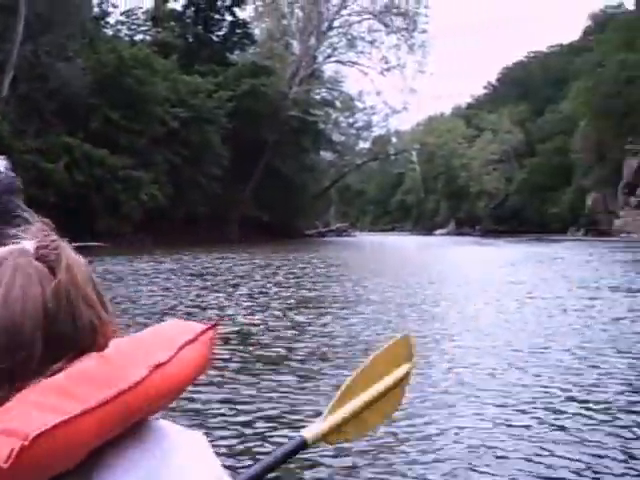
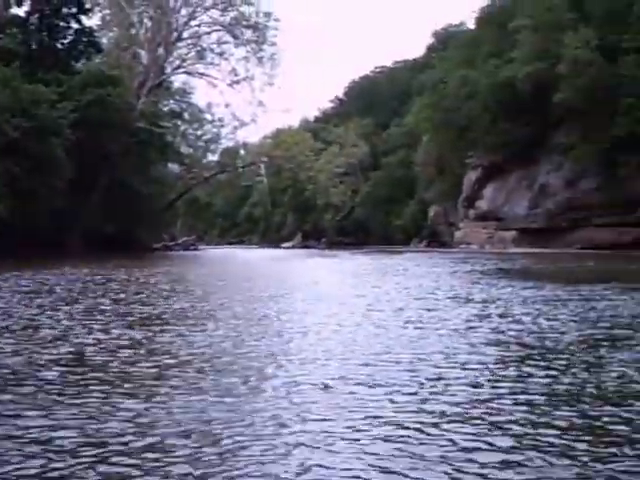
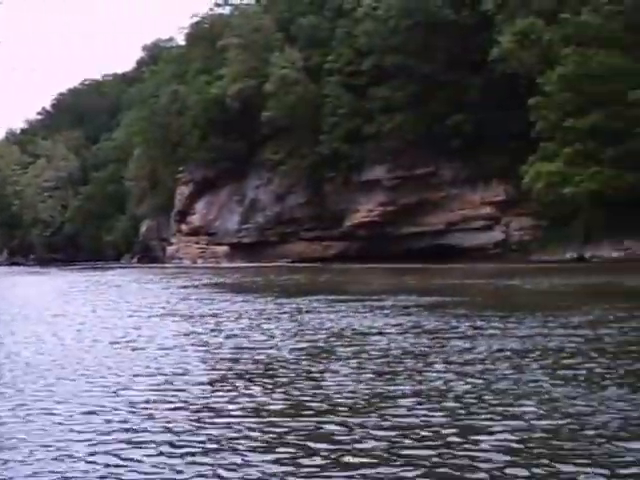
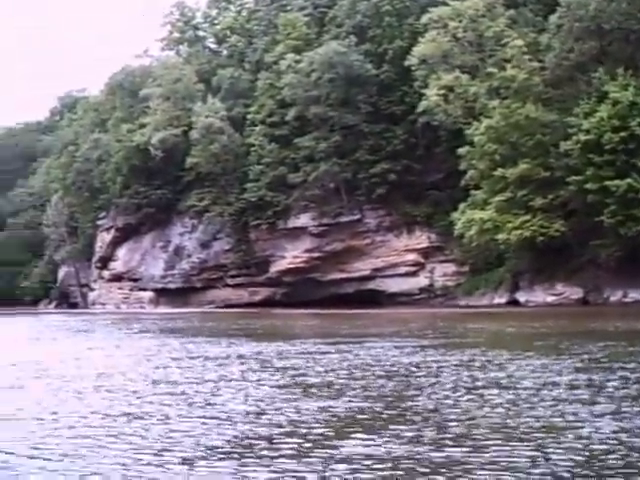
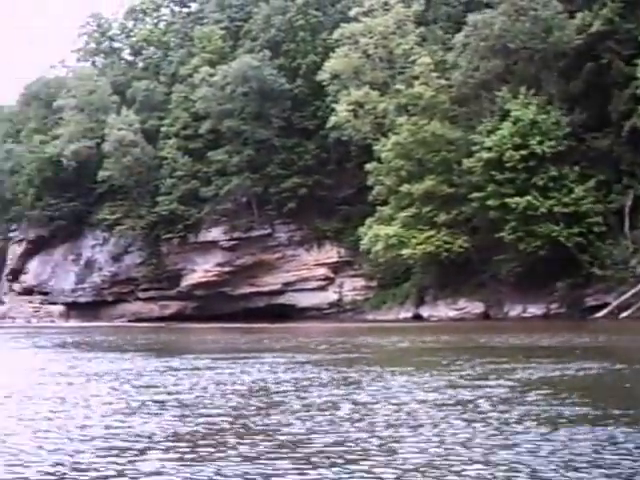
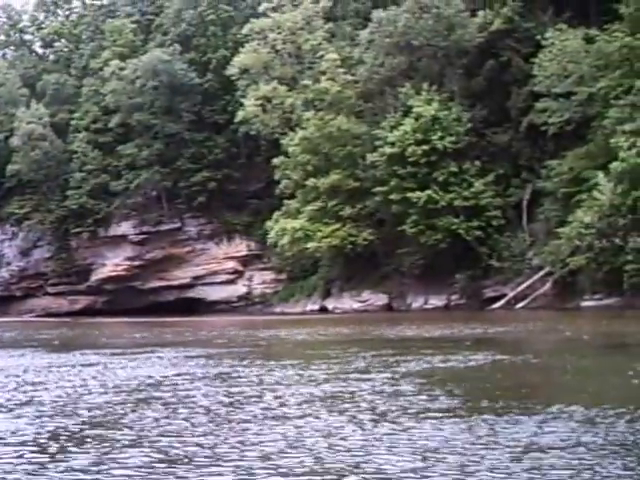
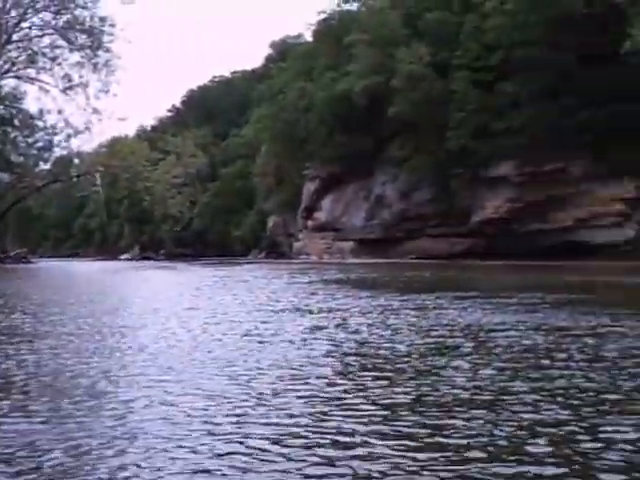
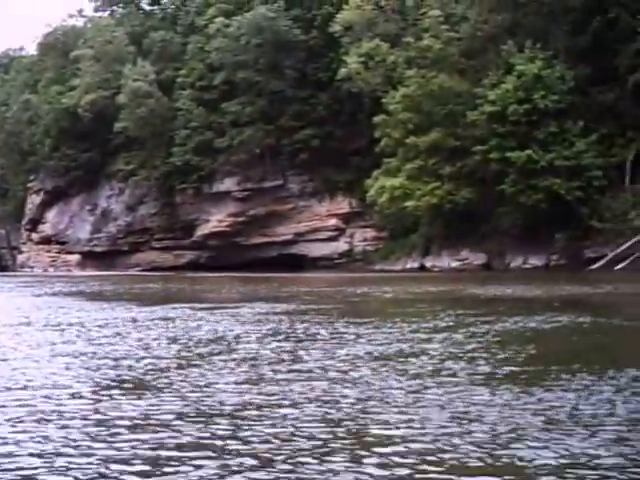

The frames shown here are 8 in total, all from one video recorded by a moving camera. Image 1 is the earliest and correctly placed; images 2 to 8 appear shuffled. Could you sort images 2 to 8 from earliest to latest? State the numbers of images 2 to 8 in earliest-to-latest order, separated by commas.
2, 7, 3, 8, 6, 5, 4
